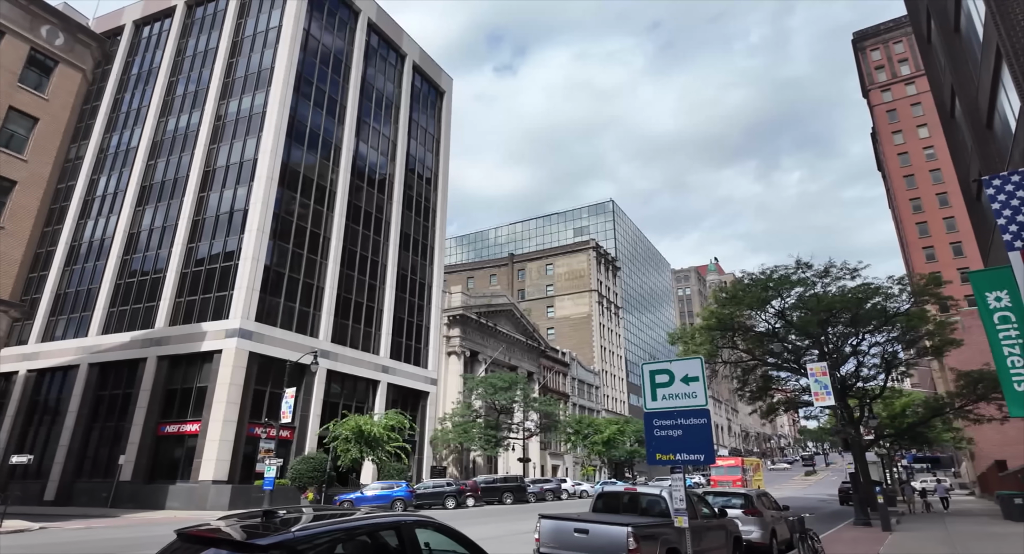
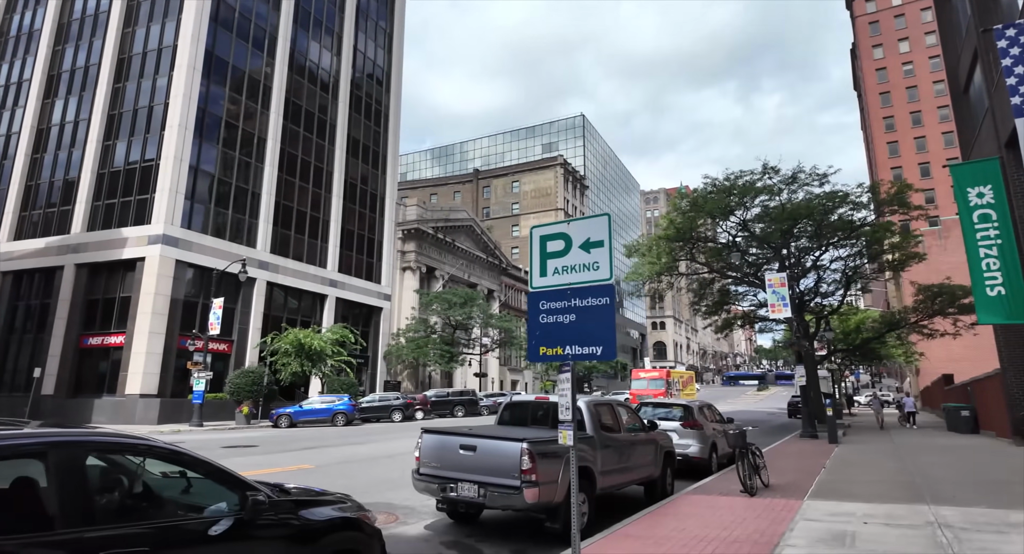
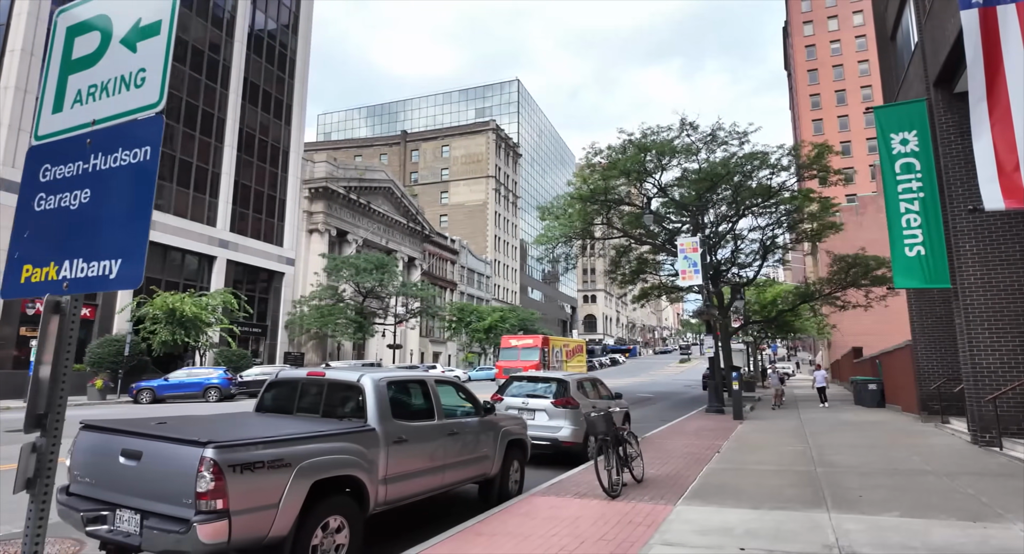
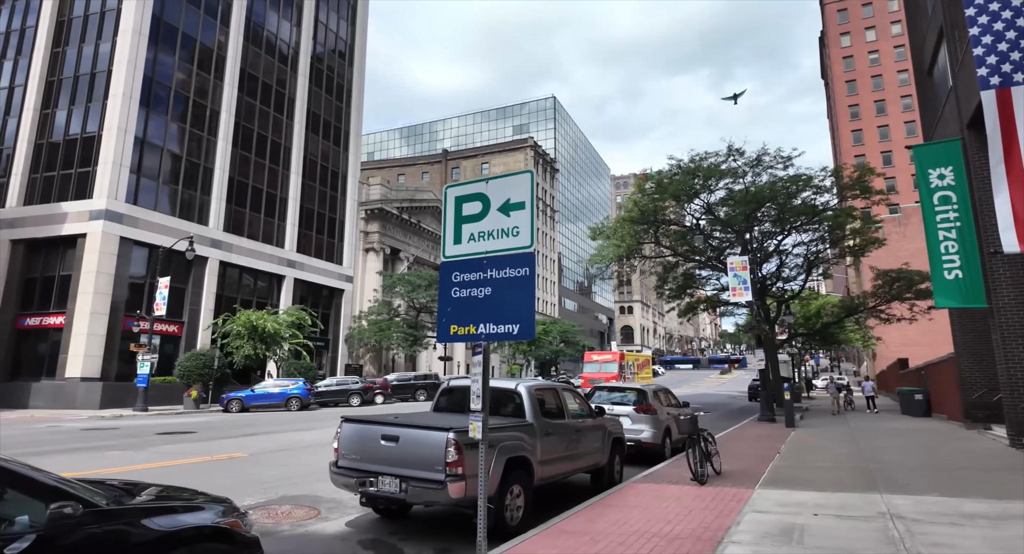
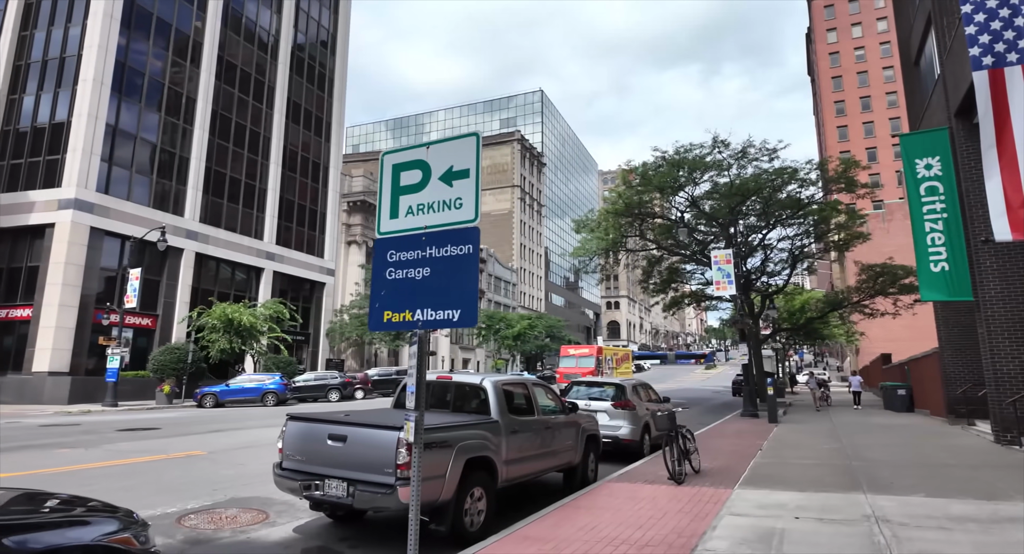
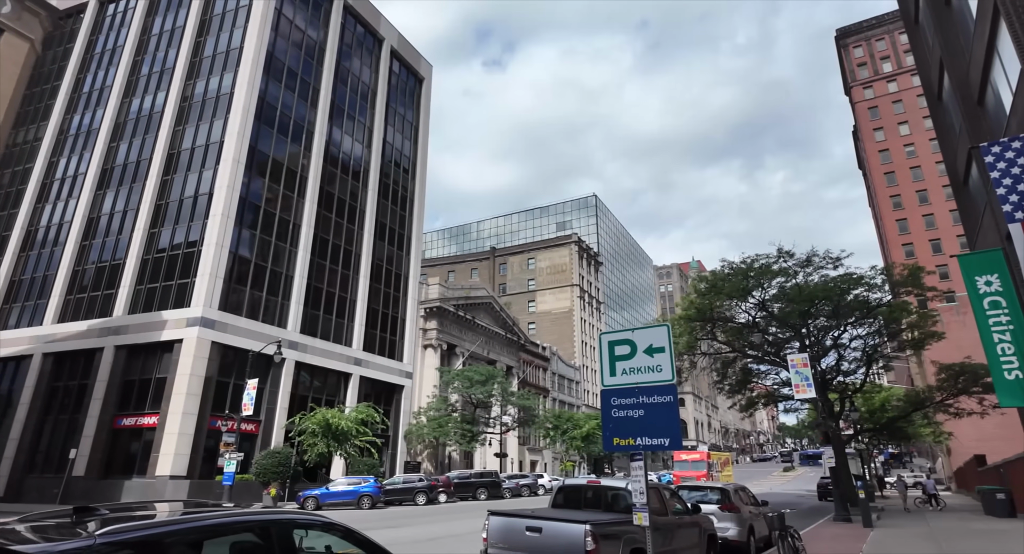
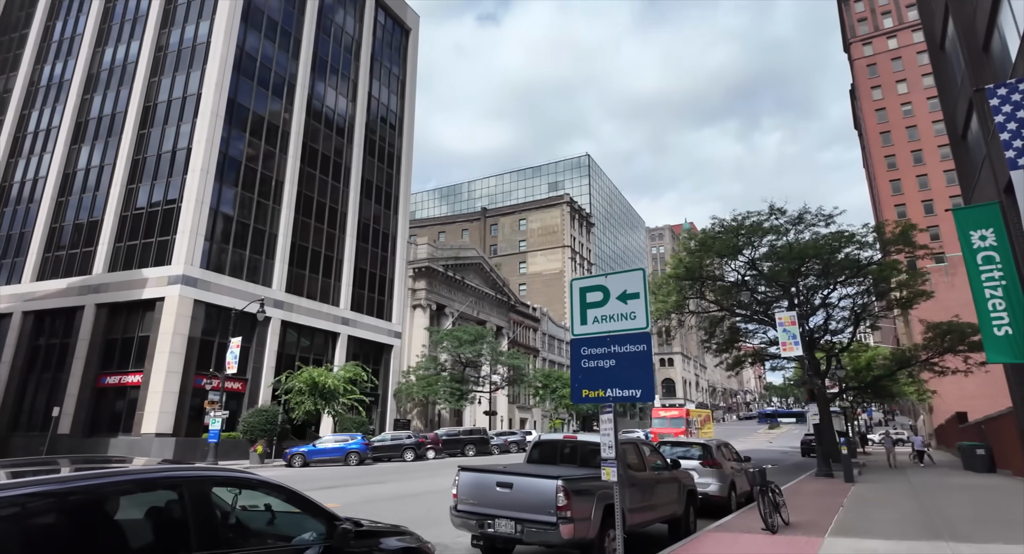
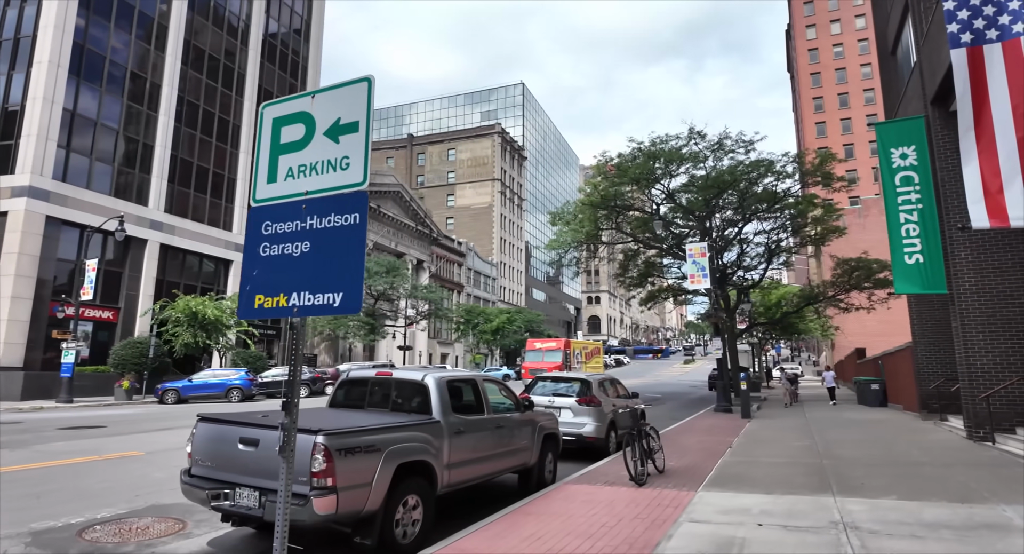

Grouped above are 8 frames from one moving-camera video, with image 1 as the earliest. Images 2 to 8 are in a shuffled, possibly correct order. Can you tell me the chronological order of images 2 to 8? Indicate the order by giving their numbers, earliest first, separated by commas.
6, 7, 2, 4, 5, 8, 3
